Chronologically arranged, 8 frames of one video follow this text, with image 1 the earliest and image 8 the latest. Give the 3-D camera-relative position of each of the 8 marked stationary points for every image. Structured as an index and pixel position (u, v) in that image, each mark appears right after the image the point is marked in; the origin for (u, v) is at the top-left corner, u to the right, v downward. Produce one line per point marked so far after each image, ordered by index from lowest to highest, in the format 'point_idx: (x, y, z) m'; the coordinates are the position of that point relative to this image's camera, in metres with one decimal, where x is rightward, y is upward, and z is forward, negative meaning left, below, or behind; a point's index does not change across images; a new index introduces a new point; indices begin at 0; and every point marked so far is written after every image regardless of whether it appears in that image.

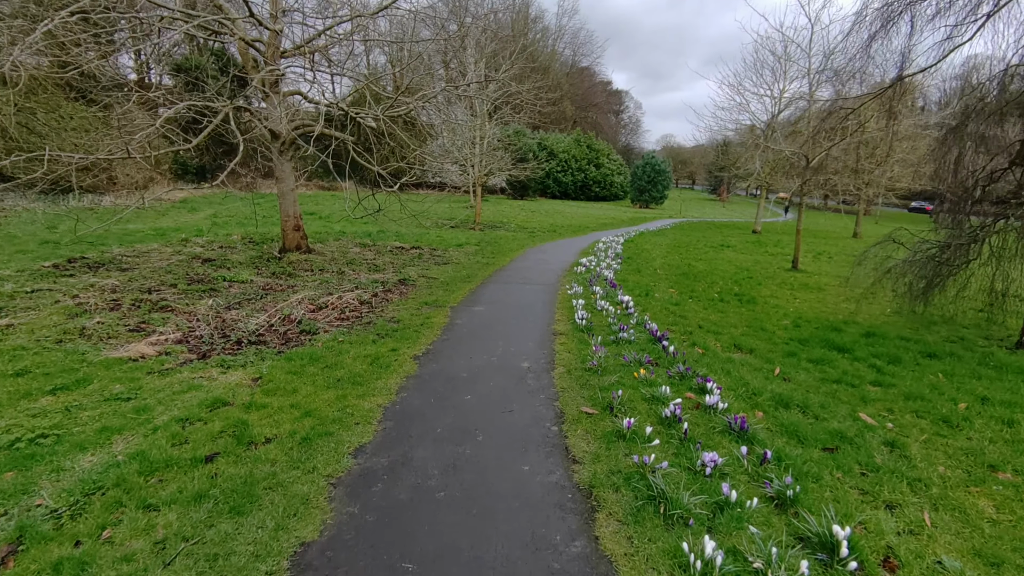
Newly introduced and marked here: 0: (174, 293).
0: (-4.8, -0.1, +6.7) m
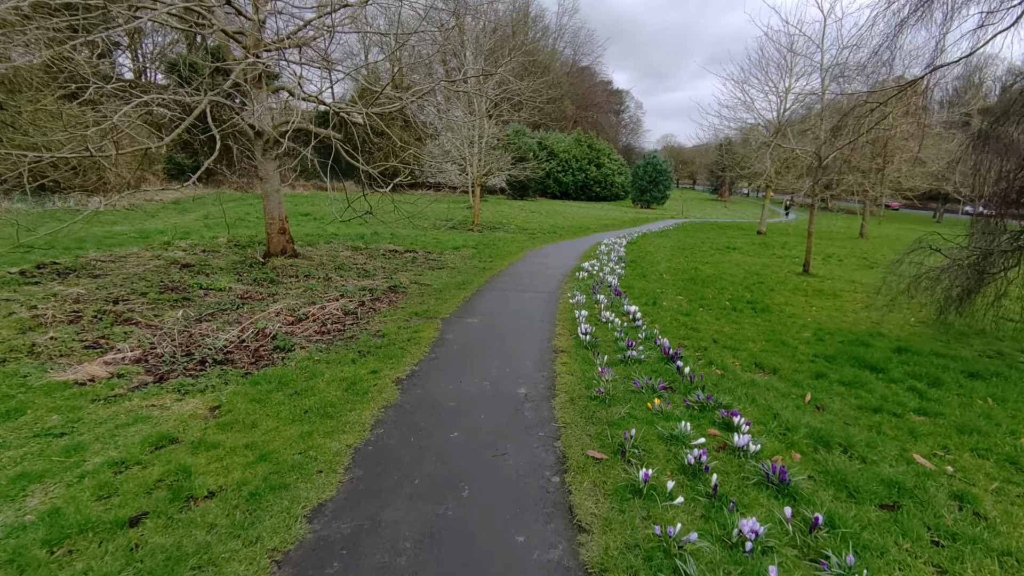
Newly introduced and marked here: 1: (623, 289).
0: (-4.8, -0.2, +6.2) m
1: (+1.8, 0.0, +7.8) m
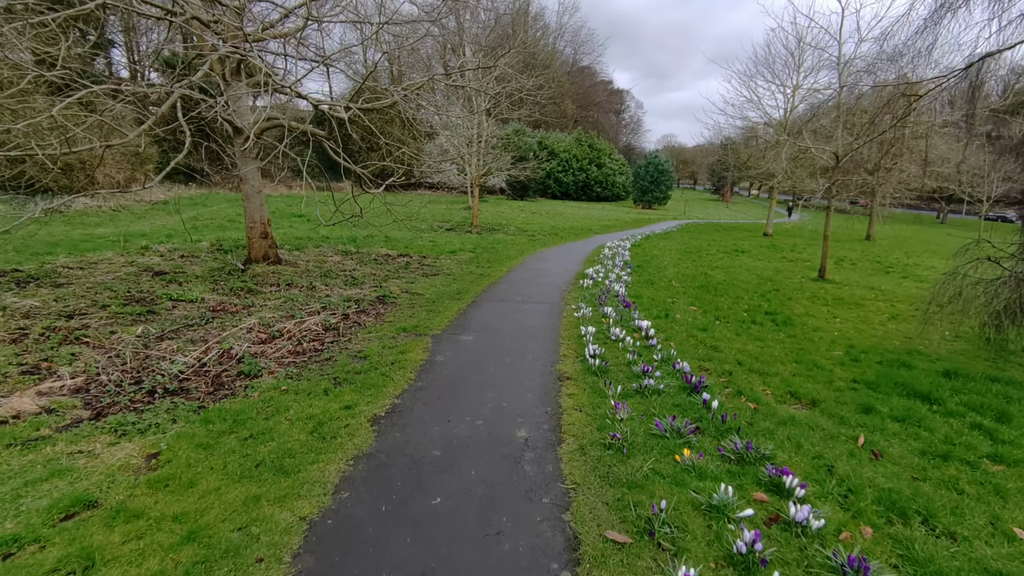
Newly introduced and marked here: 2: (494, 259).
0: (-4.8, -0.3, +5.6) m
1: (+1.8, -0.2, +7.2) m
2: (-0.4, +0.7, +11.4) m
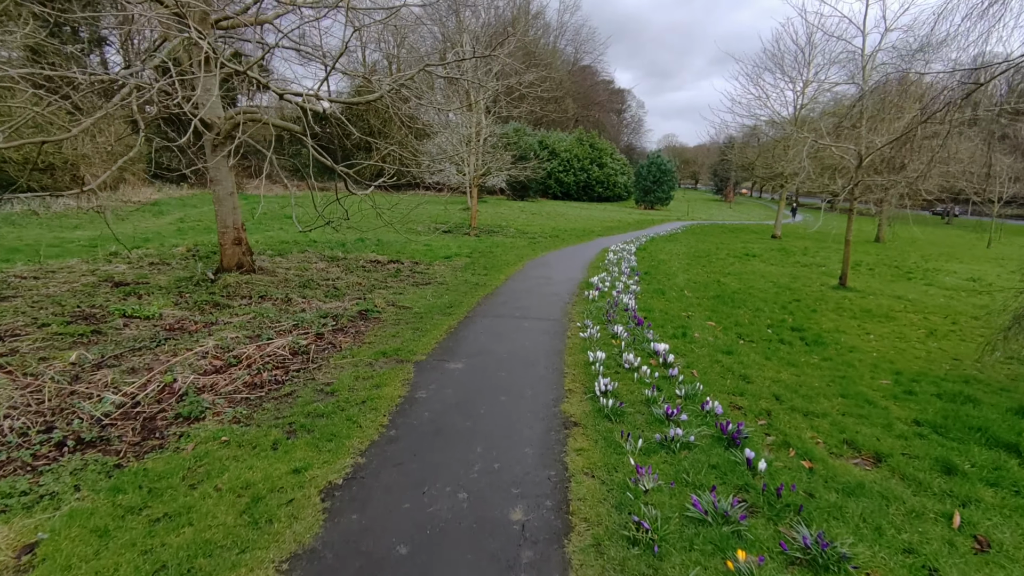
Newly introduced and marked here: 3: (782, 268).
0: (-4.9, -0.5, +4.9) m
1: (+1.8, -0.4, +6.4) m
2: (-0.5, +0.5, +10.6) m
3: (+7.2, +0.5, +12.6) m
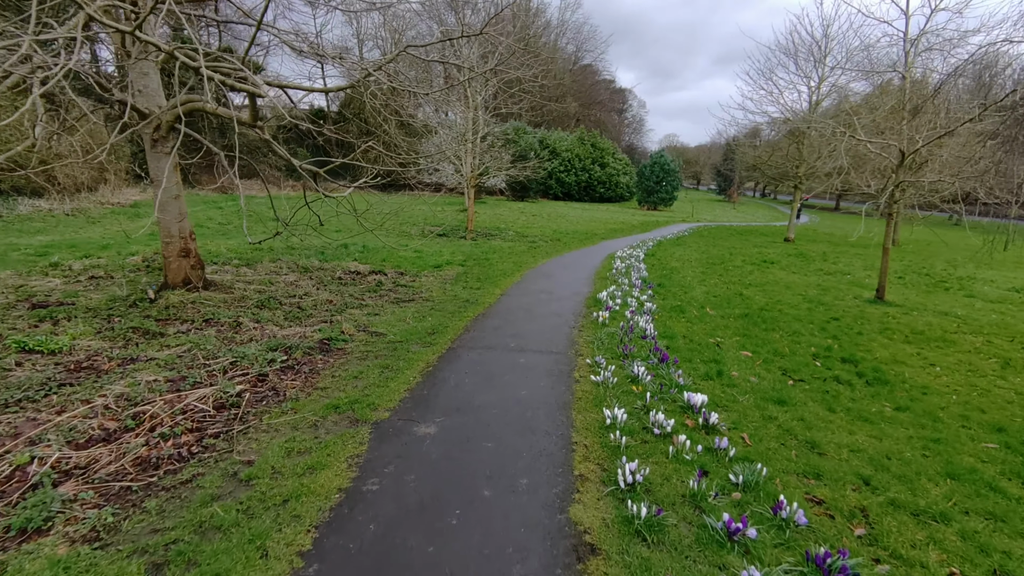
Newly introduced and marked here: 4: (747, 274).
0: (-4.9, -0.8, +3.7) m
1: (+1.7, -0.6, +5.3) m
2: (-0.5, +0.3, +9.5) m
3: (+7.1, +0.2, +11.5) m
4: (+5.7, +0.3, +11.5) m
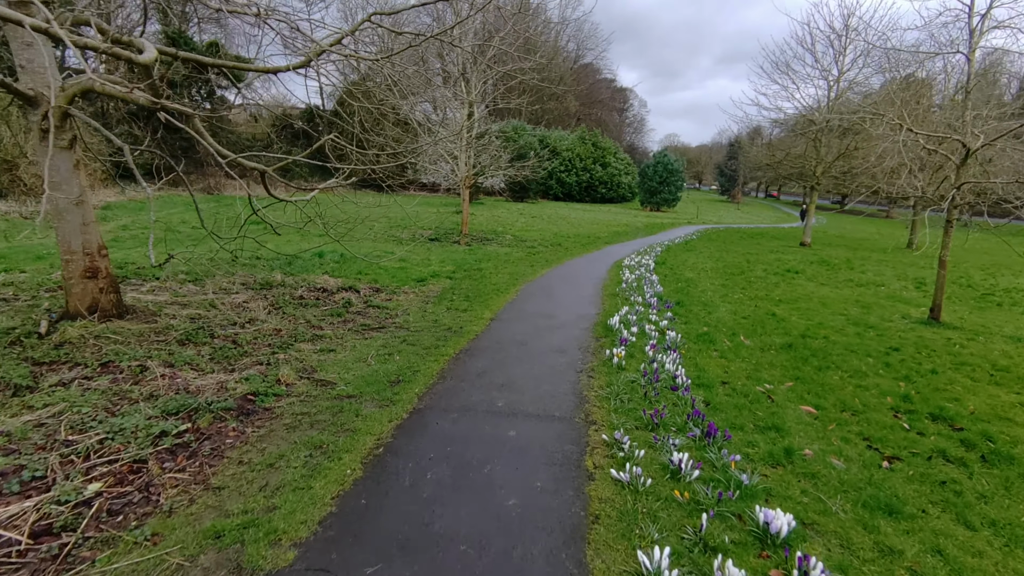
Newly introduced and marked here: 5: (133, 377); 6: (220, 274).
0: (-5.0, -1.1, +2.4) m
1: (+1.6, -0.9, +4.0) m
2: (-0.6, -0.1, +8.2) m
3: (+7.0, -0.1, +10.2) m
4: (+5.6, 0.0, +10.2) m
5: (-3.4, -0.8, +4.2) m
6: (-5.1, +0.2, +8.2) m
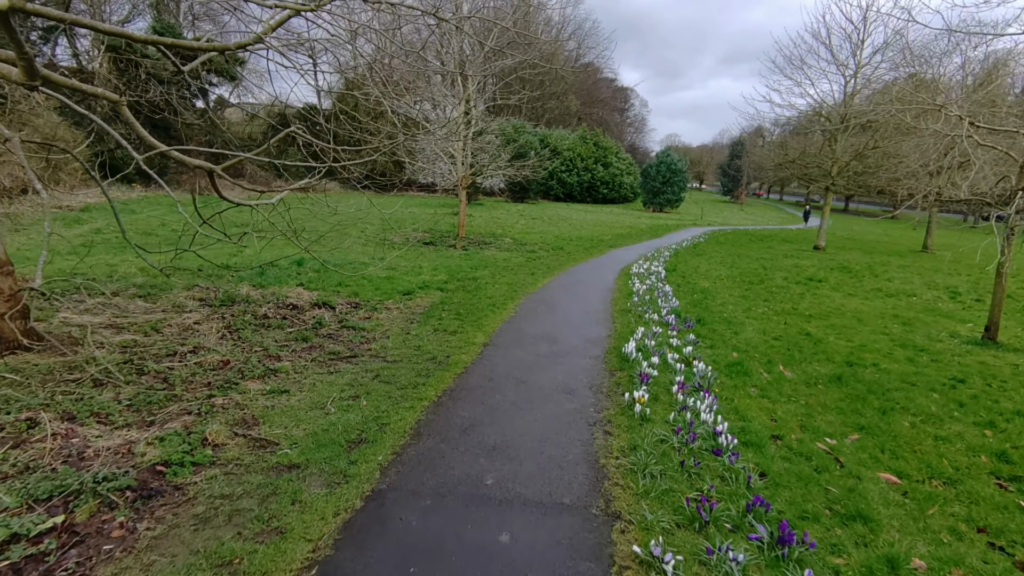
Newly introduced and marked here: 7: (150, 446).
0: (-5.1, -1.3, +1.5) m
1: (+1.6, -1.2, +3.0) m
2: (-0.7, -0.3, +7.2) m
3: (+7.0, -0.3, +9.2) m
4: (+5.6, -0.2, +9.2) m
5: (-3.4, -1.0, +3.2) m
6: (-5.1, 0.0, +7.3) m
7: (-2.5, -1.0, +3.2) m
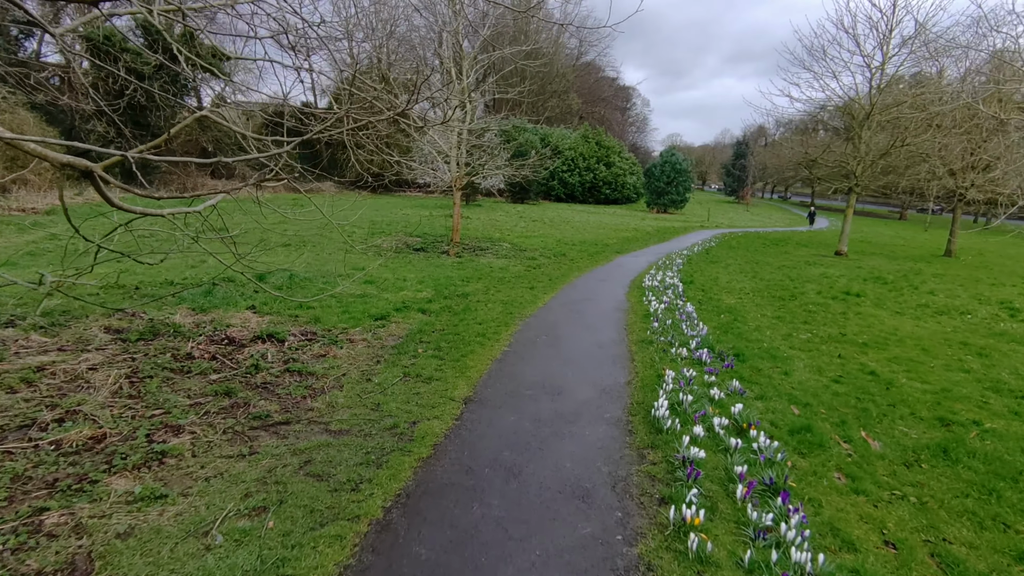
0: (-5.2, -1.6, +0.1) m
1: (+1.5, -1.5, +1.7) m
2: (-0.7, -0.6, +5.9) m
3: (+6.9, -0.6, +7.9) m
4: (+5.5, -0.6, +7.9) m
5: (-3.5, -1.3, +1.9) m
6: (-5.2, -0.3, +5.9) m
7: (-2.6, -1.4, +1.9) m
